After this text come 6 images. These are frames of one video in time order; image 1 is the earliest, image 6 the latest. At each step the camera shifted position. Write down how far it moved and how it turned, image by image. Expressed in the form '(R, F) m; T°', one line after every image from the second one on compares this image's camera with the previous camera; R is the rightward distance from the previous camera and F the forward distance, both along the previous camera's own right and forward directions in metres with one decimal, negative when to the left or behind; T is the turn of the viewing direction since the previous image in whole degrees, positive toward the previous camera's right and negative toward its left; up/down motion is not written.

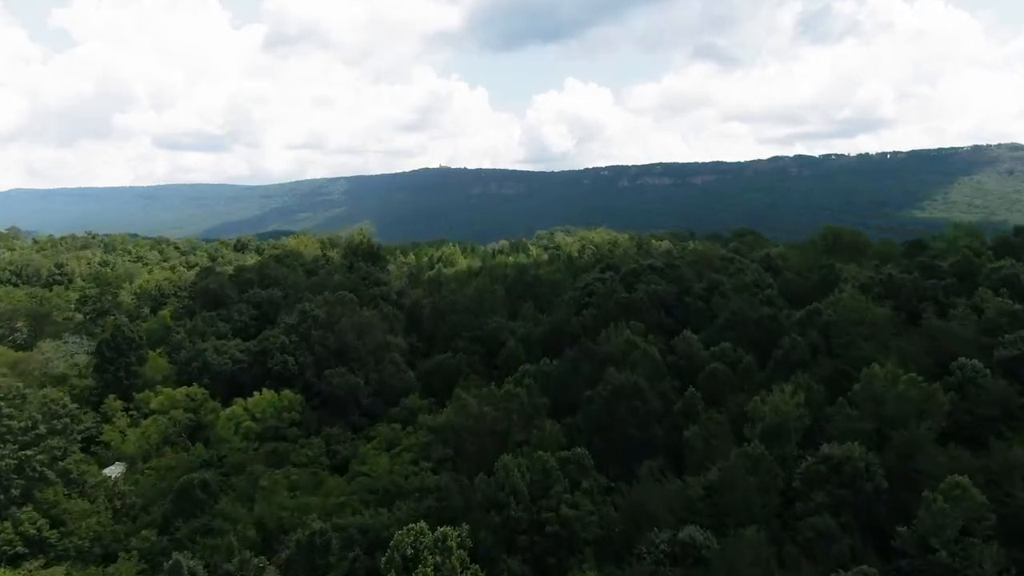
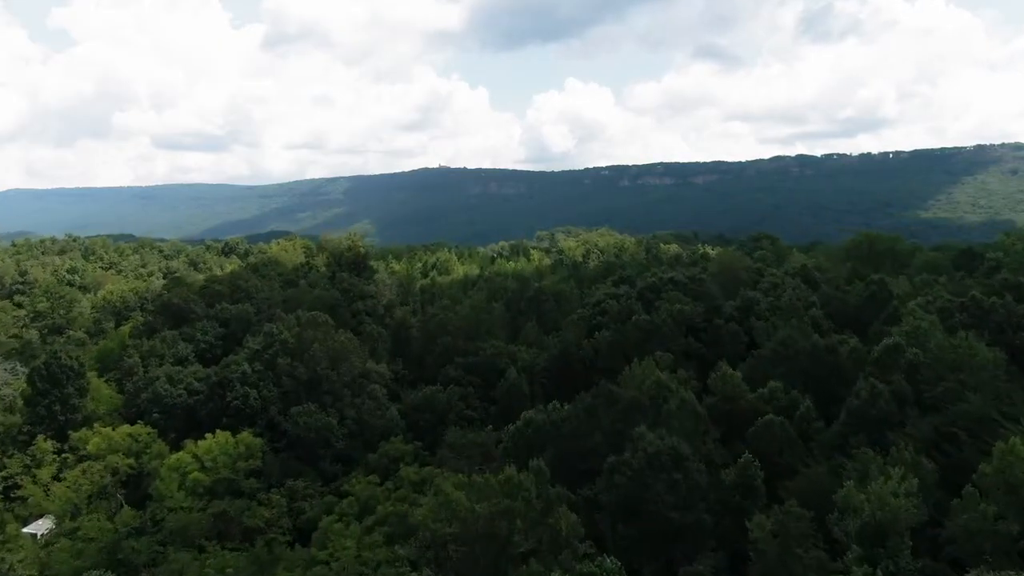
(-0.1, +5.2) m; 0°
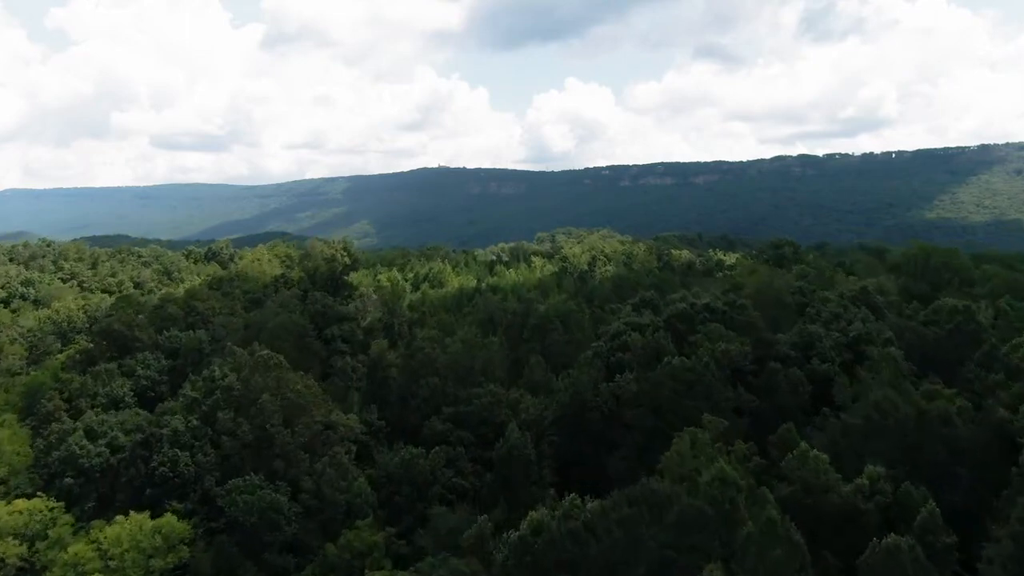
(0.0, +6.3) m; 0°
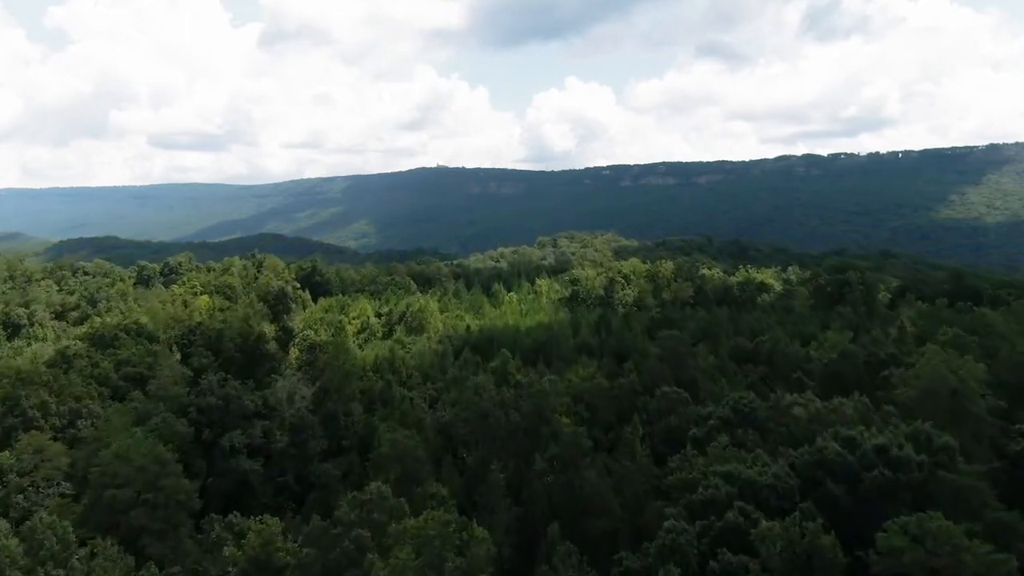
(-0.2, +13.6) m; 0°
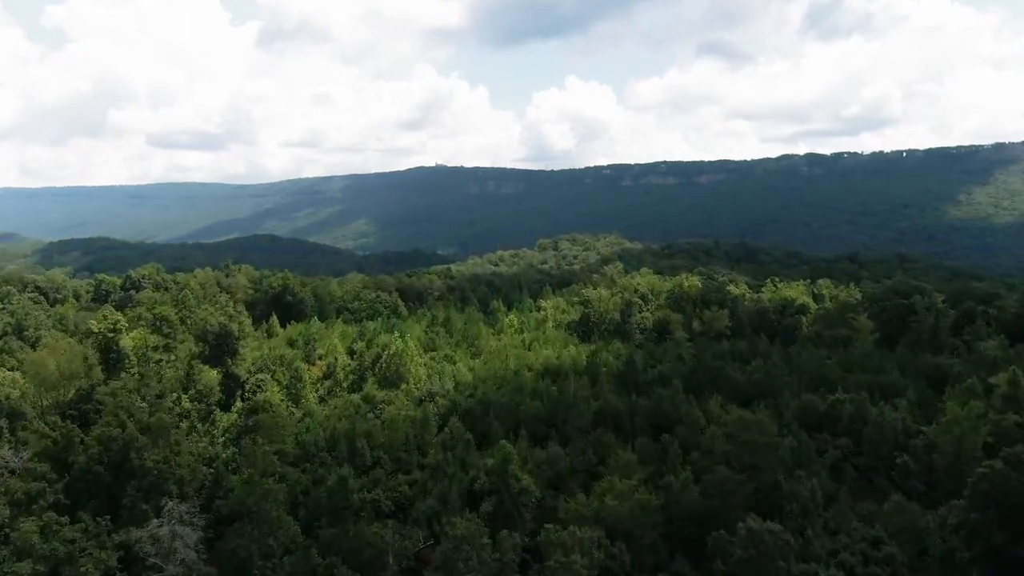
(-0.1, +9.5) m; 0°
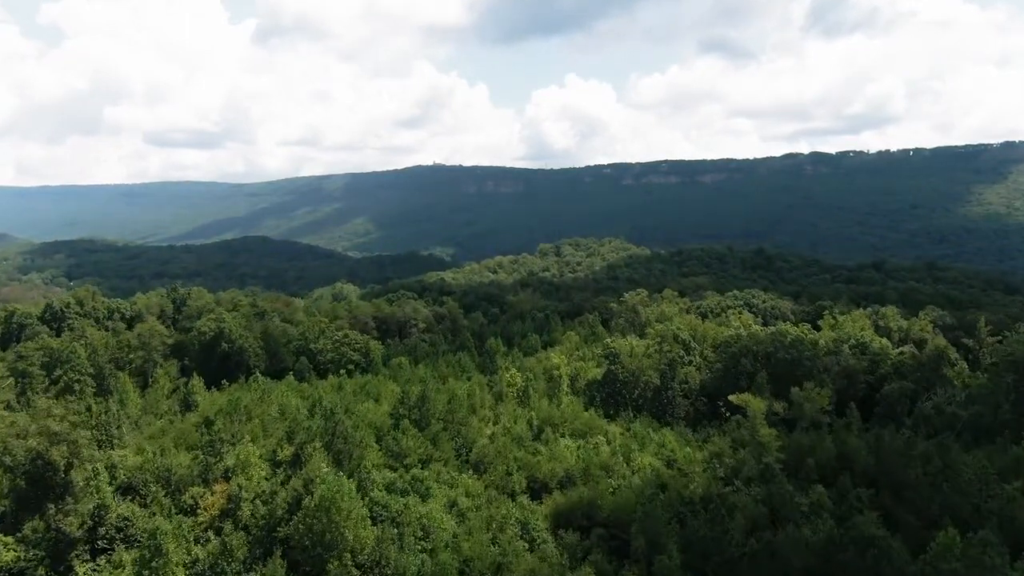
(-0.3, +14.7) m; 0°
